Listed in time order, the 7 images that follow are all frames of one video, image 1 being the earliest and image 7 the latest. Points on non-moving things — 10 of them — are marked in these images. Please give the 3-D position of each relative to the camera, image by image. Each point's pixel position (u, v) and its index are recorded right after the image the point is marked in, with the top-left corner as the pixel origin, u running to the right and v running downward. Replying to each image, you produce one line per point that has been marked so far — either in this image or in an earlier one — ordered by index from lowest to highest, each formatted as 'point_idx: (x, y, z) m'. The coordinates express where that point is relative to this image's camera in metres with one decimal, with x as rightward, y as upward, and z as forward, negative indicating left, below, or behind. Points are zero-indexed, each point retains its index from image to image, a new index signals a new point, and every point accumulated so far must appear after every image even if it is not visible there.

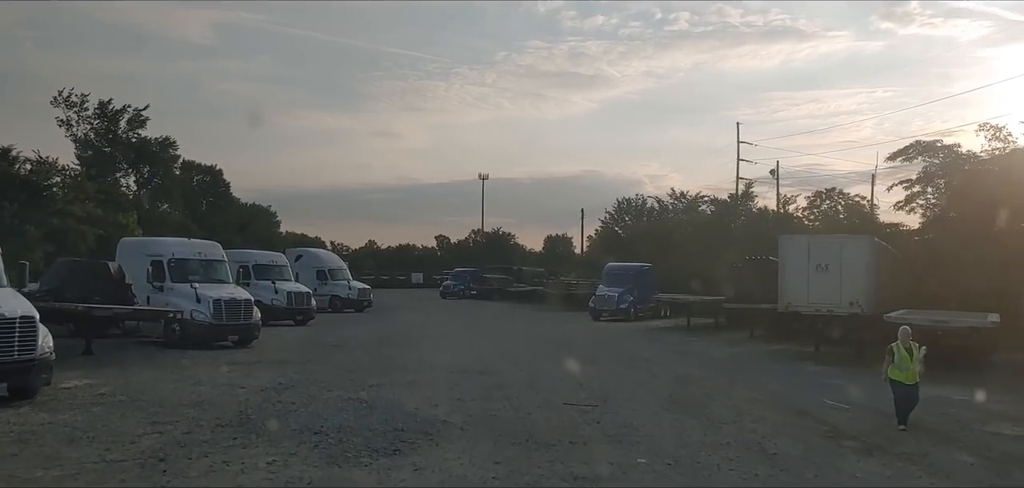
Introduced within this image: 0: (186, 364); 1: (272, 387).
0: (-6.7, -2.5, +19.0) m
1: (-3.8, -2.3, +14.9) m
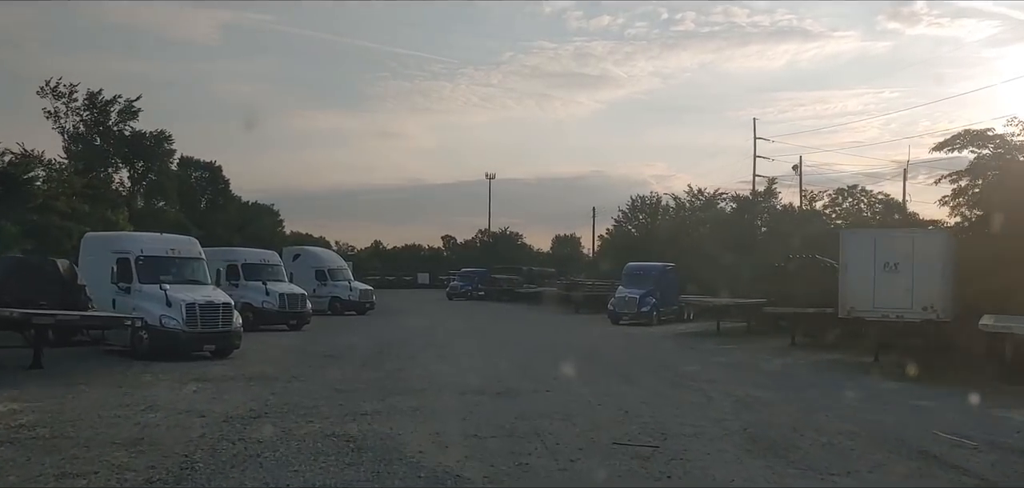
0: (-6.3, -2.4, +16.0) m
1: (-3.5, -2.2, +11.9) m
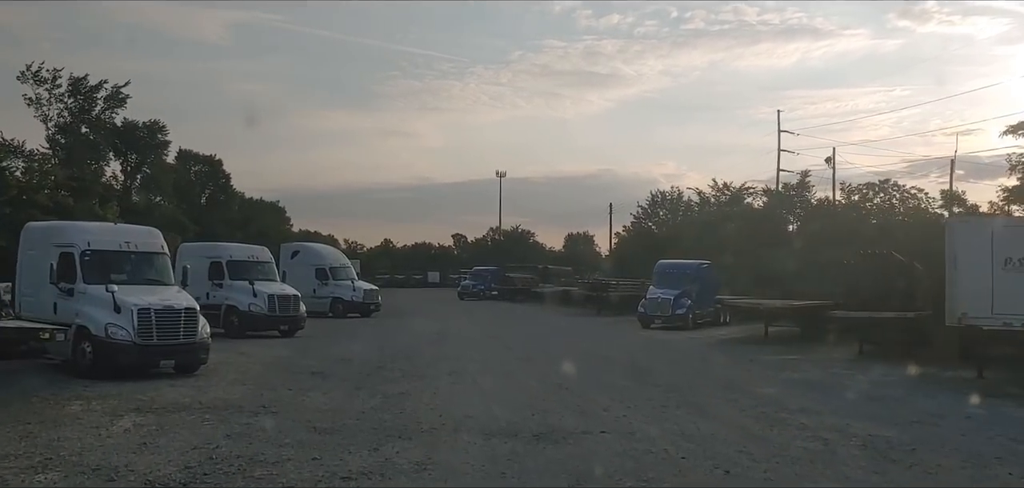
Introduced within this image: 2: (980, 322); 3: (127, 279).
0: (-5.8, -2.2, +12.2) m
1: (-3.0, -2.1, +8.1) m
2: (+8.4, -1.4, +16.7) m
3: (-6.9, -0.6, +16.7) m
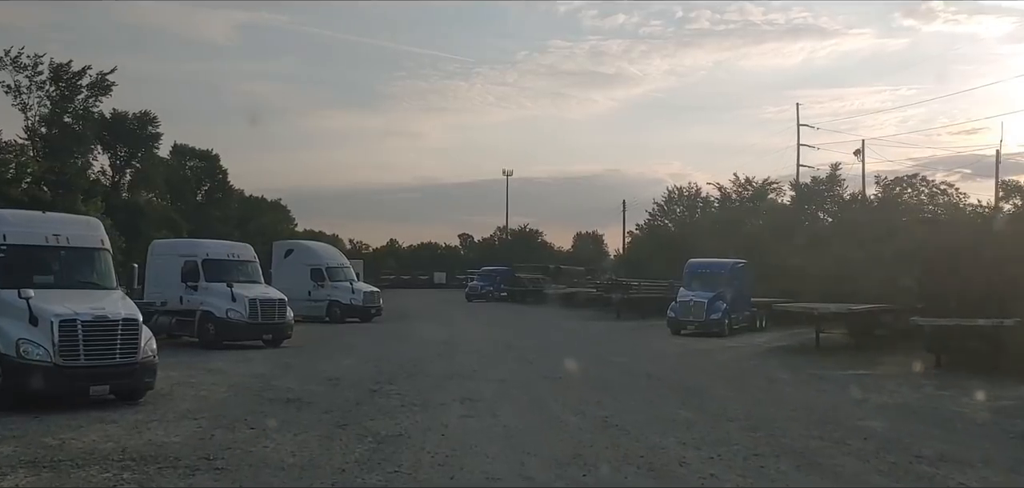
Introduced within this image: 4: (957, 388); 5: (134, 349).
0: (-5.4, -2.1, +8.8) m
1: (-2.6, -2.0, +4.6) m
2: (+8.8, -1.3, +13.2) m
3: (-6.5, -0.5, +13.3) m
4: (+8.4, -2.7, +17.4) m
5: (-5.1, -1.4, +12.7) m
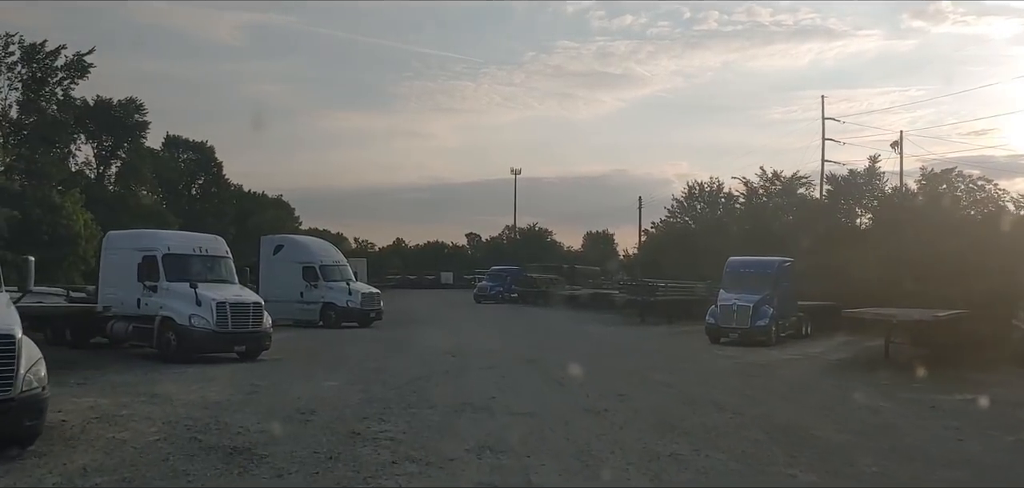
0: (-5.0, -2.0, +4.9) m
1: (-2.3, -1.8, +0.8) m
2: (+9.2, -1.2, +9.2) m
3: (-6.1, -0.4, +9.5) m
4: (+8.8, -2.6, +13.5) m
5: (-4.8, -1.3, +8.8) m
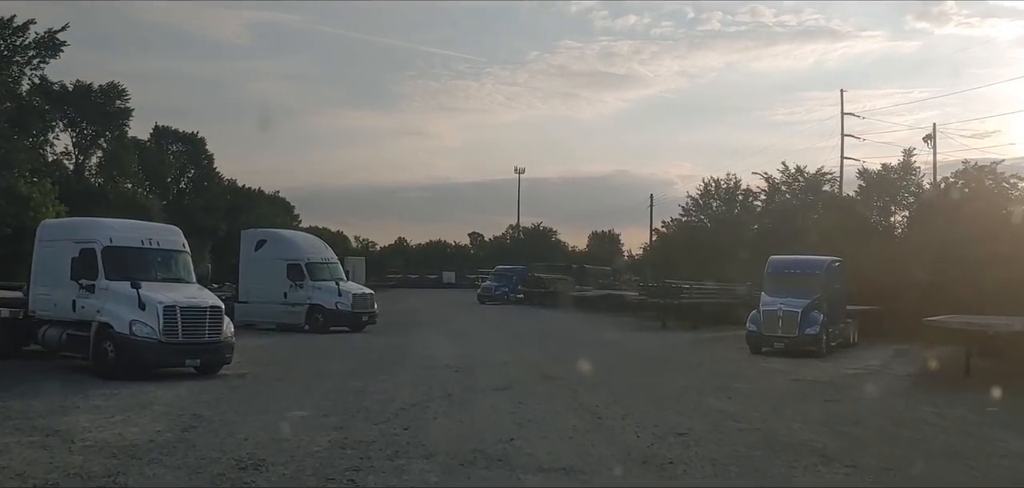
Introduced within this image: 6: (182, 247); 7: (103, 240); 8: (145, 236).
0: (-4.8, -1.8, +1.4) m
1: (-2.1, -1.7, -2.8) m
2: (+9.4, -1.1, +5.7) m
3: (-5.9, -0.2, +5.9) m
4: (+9.1, -2.5, +9.9) m
5: (-4.5, -1.1, +5.3) m
6: (-6.0, -0.1, +17.0) m
7: (-7.0, +0.1, +15.9) m
8: (-6.5, +0.1, +16.5) m
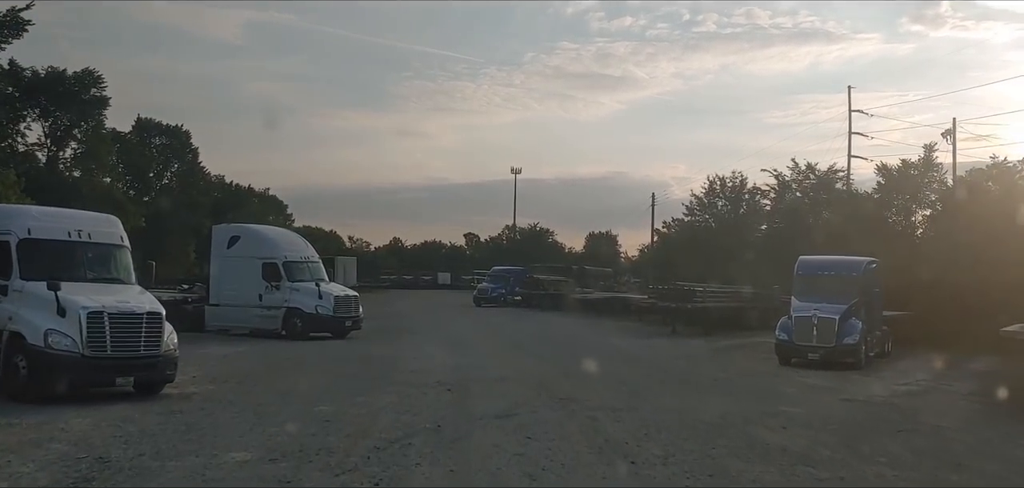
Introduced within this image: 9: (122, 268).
0: (-4.7, -1.7, -1.3) m
1: (-1.9, -1.5, -5.5) m
2: (+9.5, -1.1, +3.0) m
3: (-5.8, -0.1, +3.2) m
4: (+9.1, -2.4, +7.2) m
5: (-4.4, -1.0, +2.6) m
6: (-6.0, 0.0, +14.2) m
7: (-6.9, +0.2, +13.2) m
8: (-6.5, +0.2, +13.7) m
9: (-5.9, -0.4, +14.0) m
